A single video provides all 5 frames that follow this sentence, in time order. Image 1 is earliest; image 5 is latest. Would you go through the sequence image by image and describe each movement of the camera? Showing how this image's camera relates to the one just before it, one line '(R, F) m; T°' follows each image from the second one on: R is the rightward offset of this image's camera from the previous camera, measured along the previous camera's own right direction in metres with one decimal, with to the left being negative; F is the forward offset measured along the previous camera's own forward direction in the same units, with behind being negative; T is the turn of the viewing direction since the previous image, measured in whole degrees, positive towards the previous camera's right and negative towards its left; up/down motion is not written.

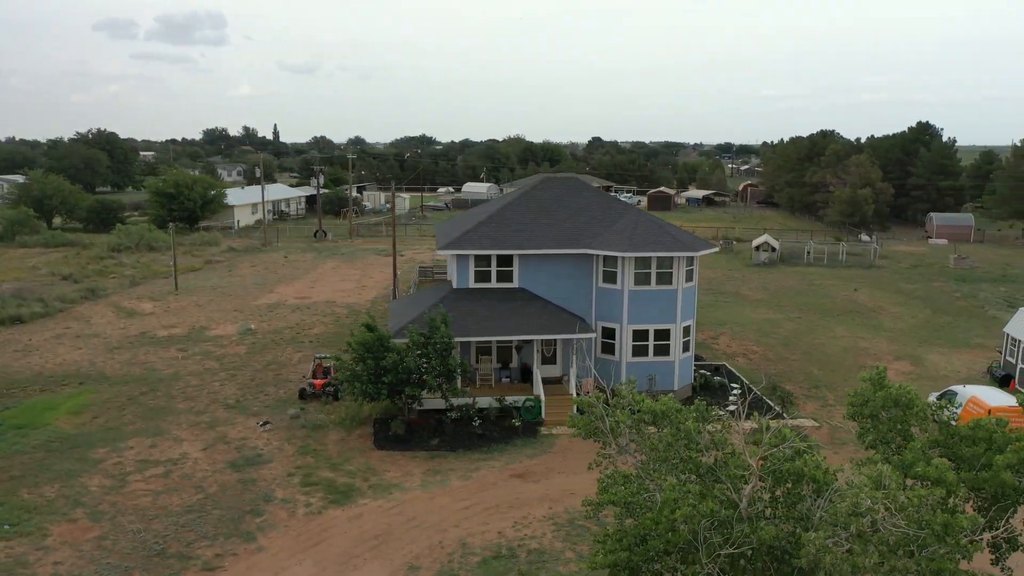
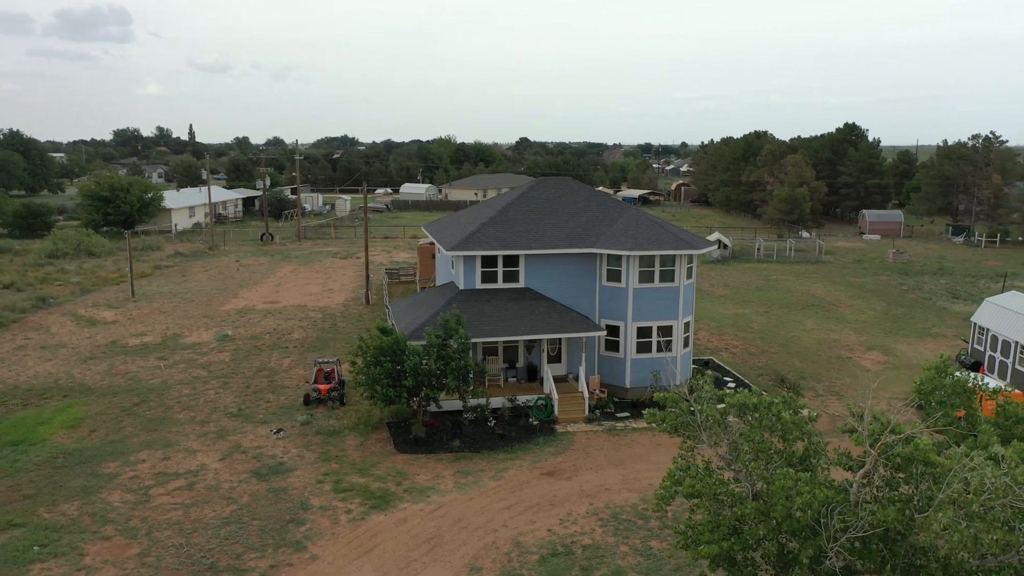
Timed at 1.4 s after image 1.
(-2.4, 0.0) m; +5°
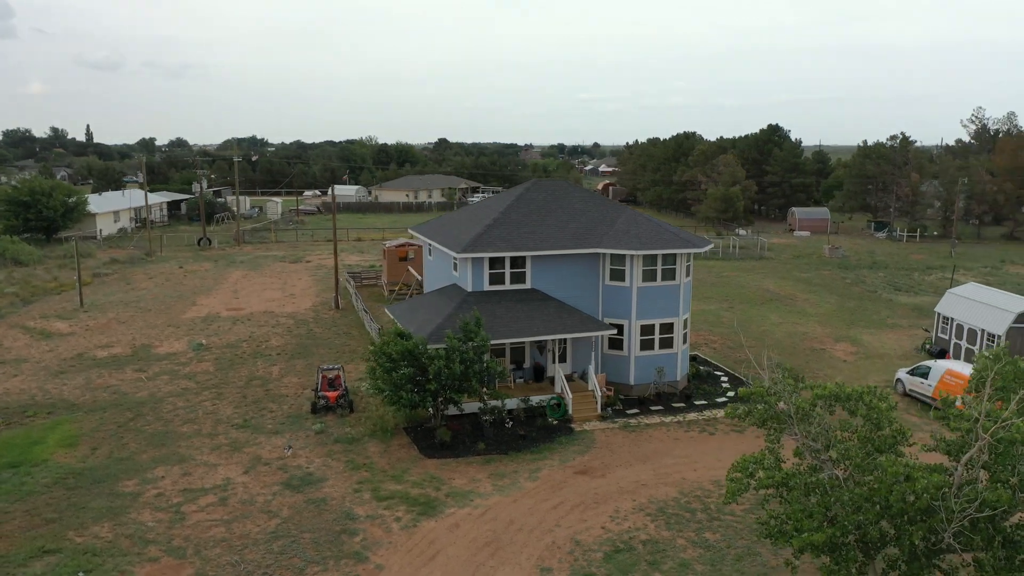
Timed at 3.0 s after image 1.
(-2.7, +0.1) m; +6°
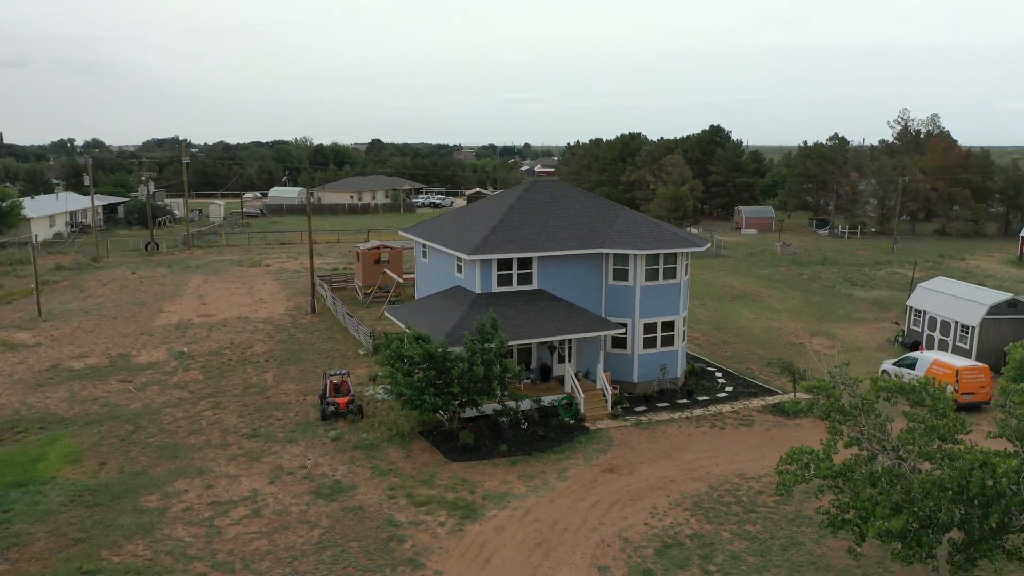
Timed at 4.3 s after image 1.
(-2.2, +0.1) m; +5°
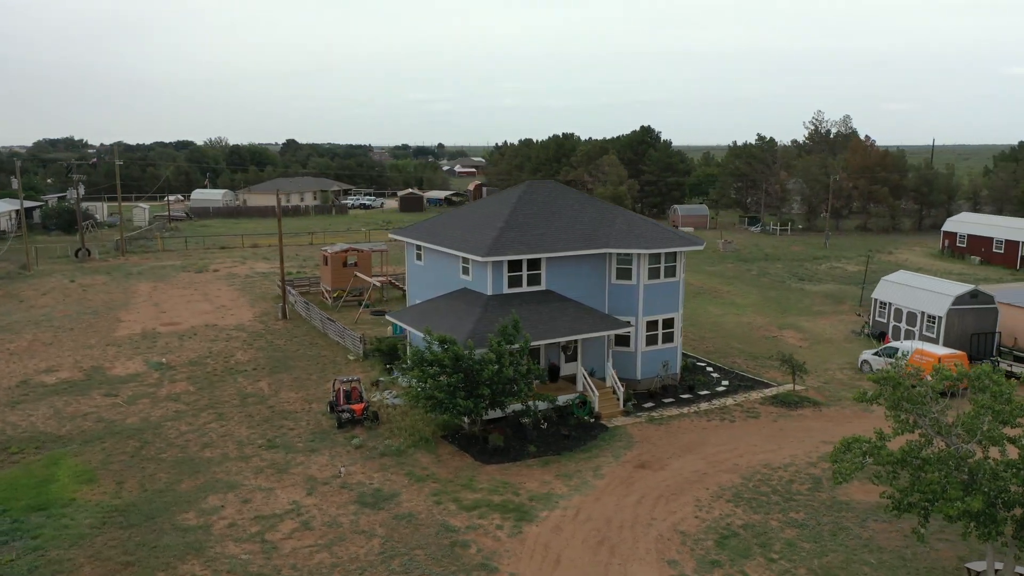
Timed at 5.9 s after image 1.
(-2.8, +0.1) m; +6°
